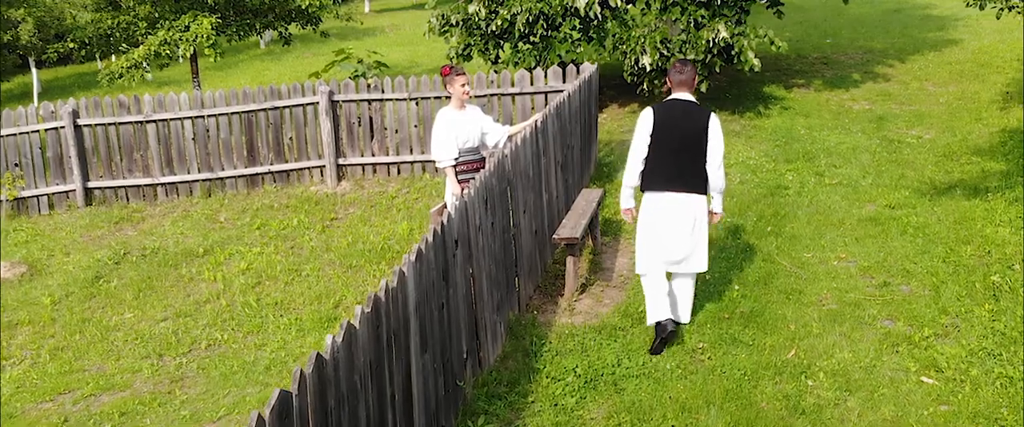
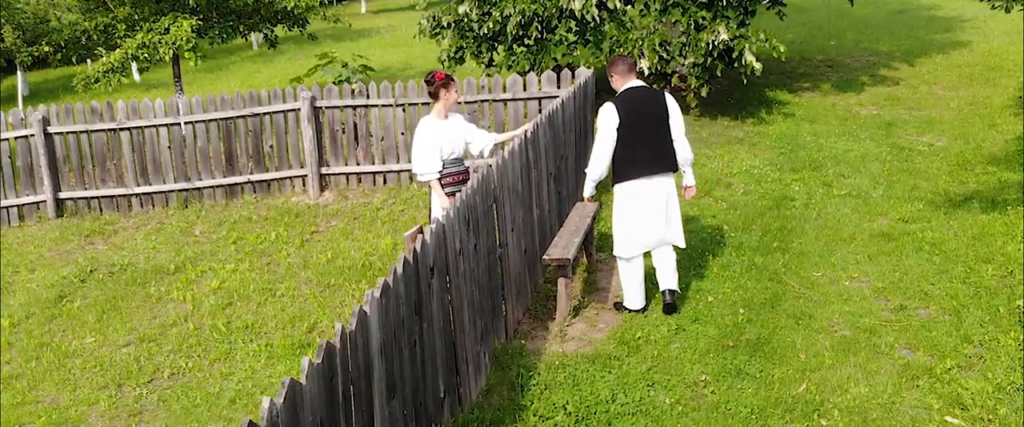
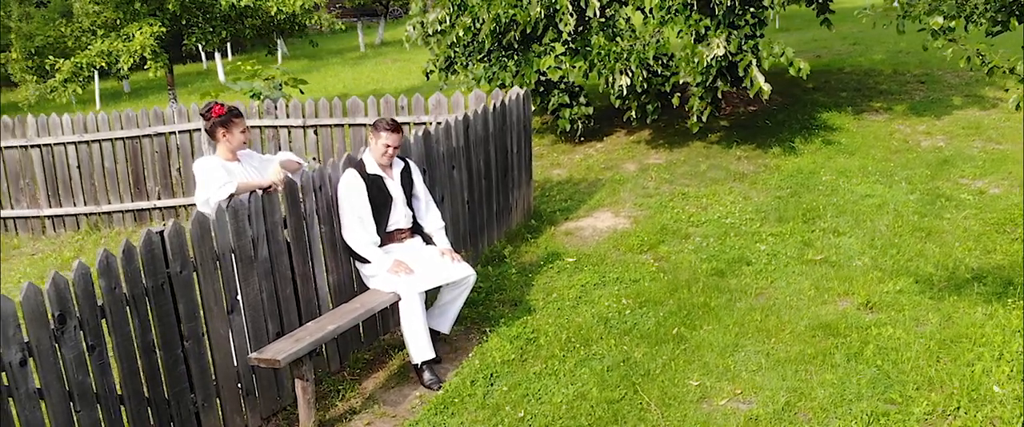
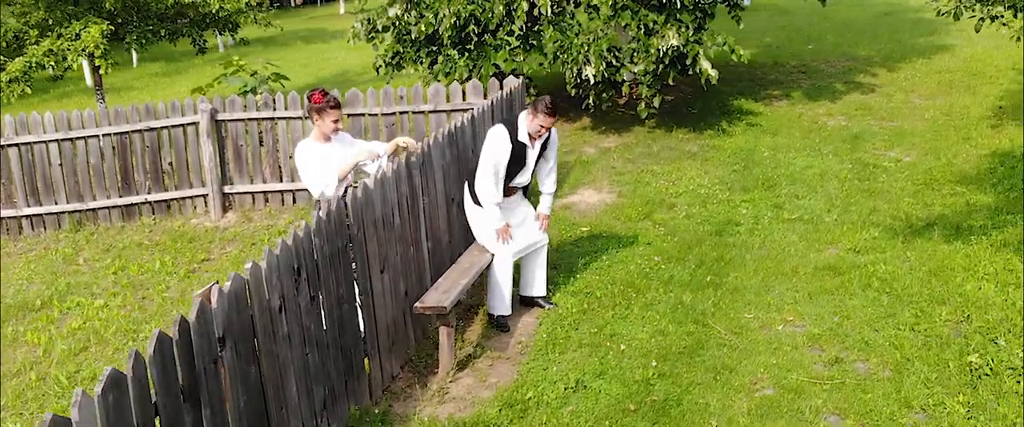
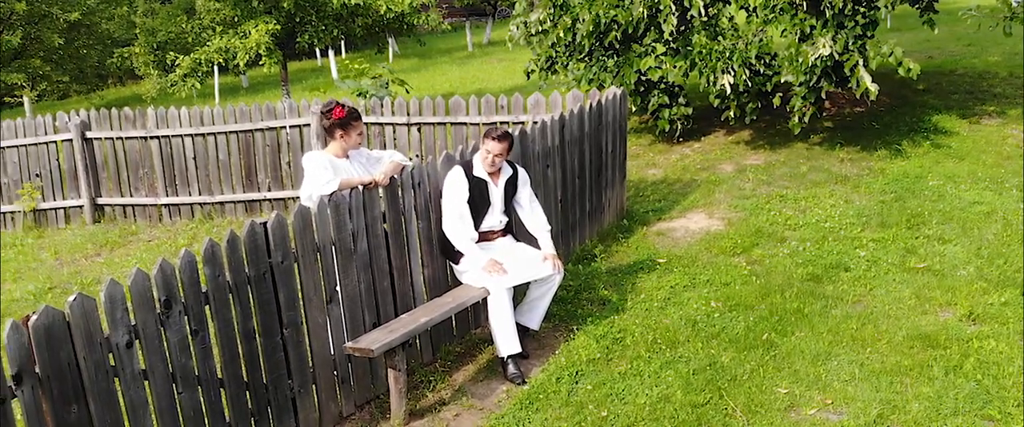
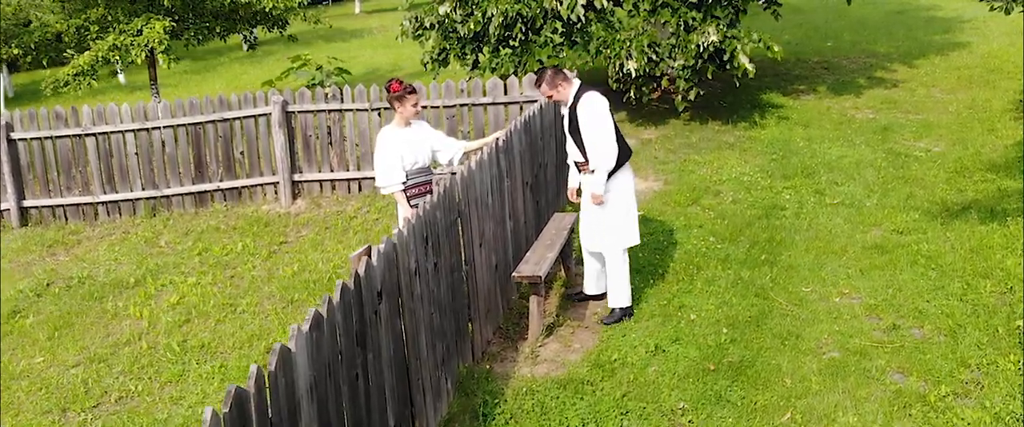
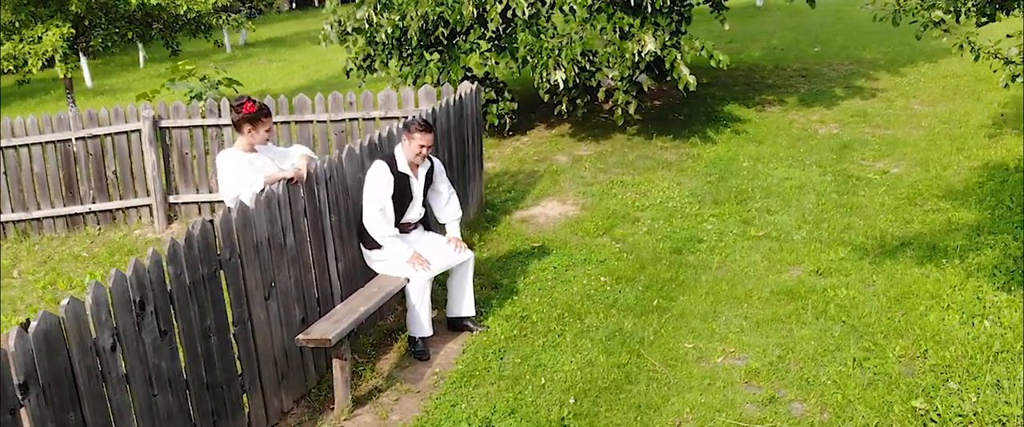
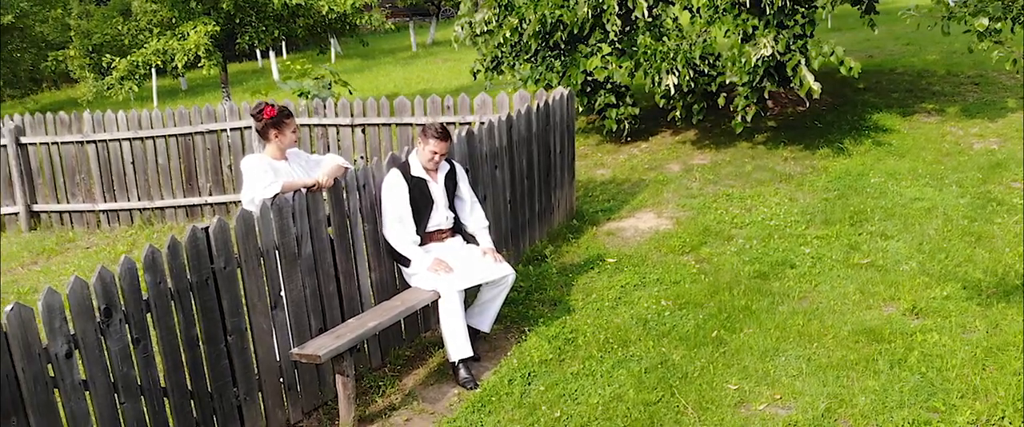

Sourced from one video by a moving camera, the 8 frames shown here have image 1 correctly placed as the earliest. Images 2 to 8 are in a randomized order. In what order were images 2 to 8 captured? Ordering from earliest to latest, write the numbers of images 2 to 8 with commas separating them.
2, 6, 4, 7, 3, 8, 5
